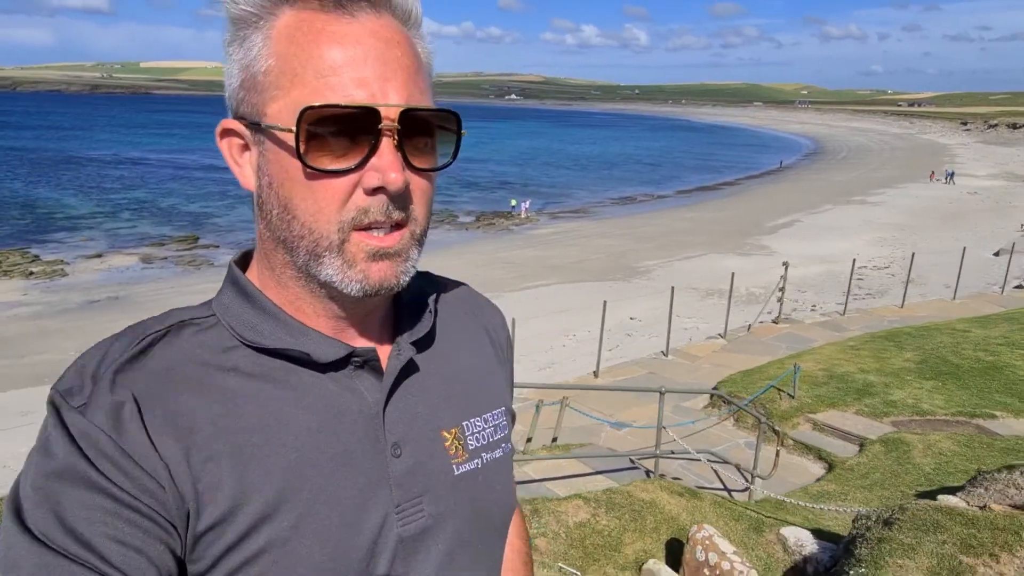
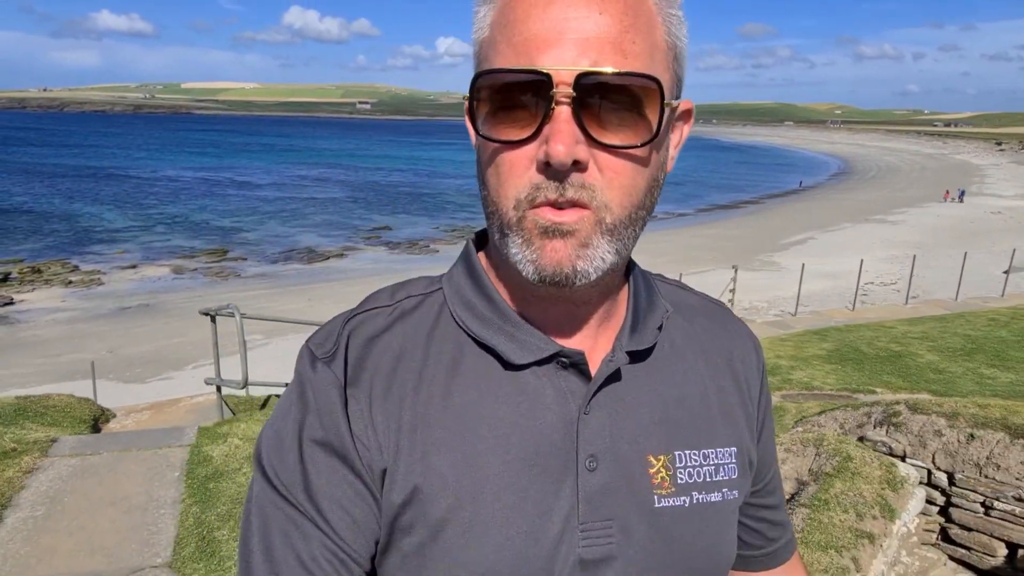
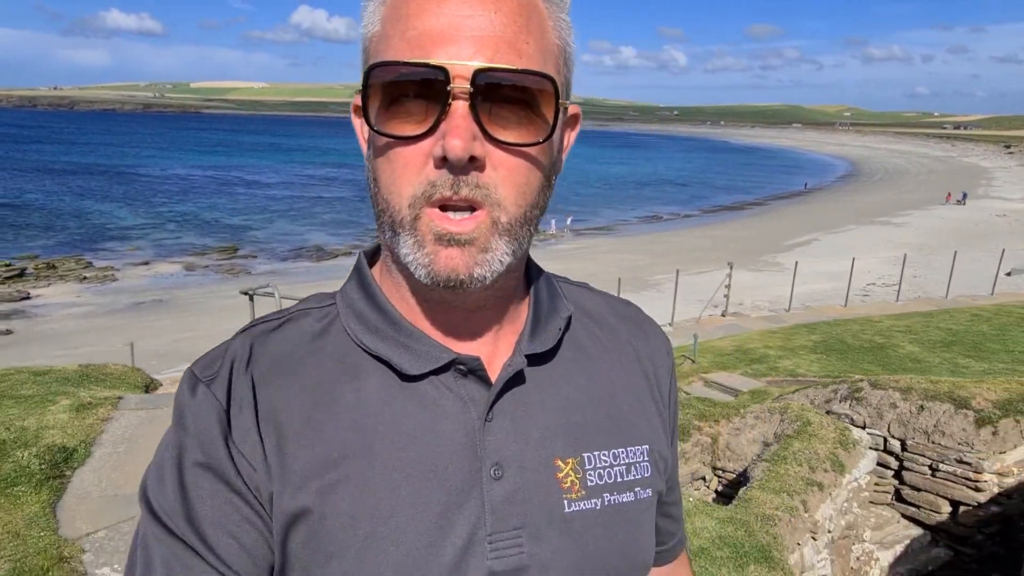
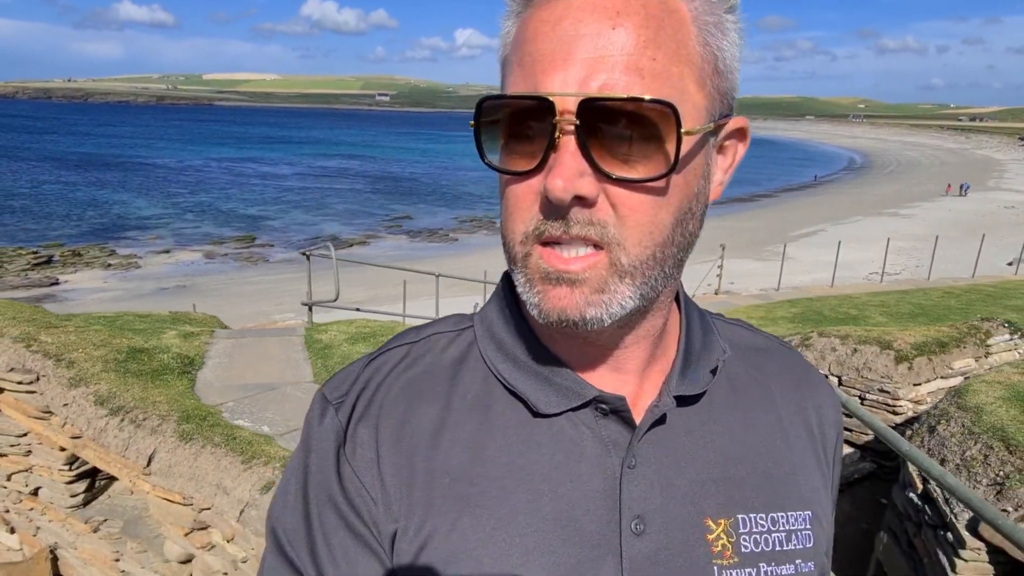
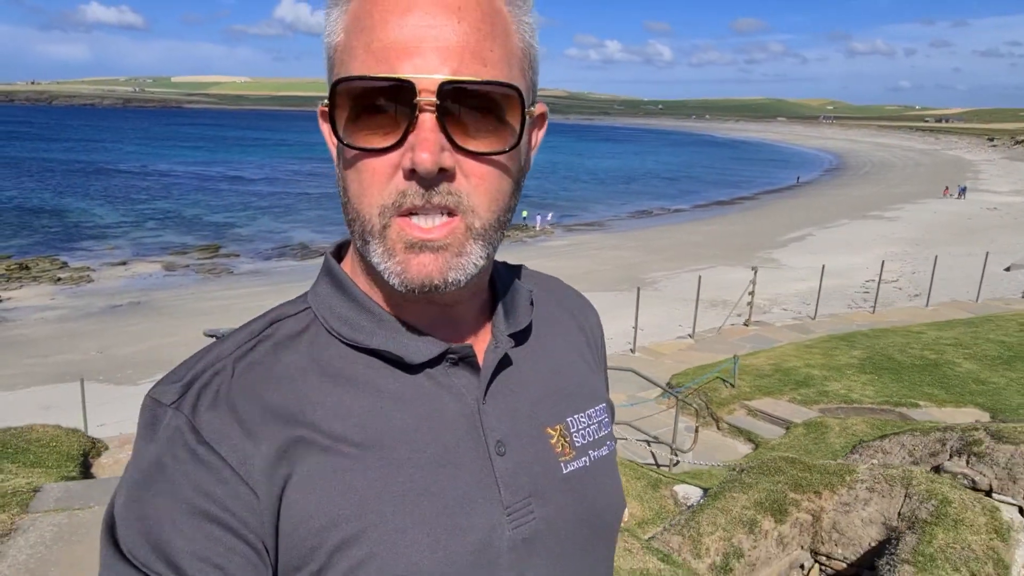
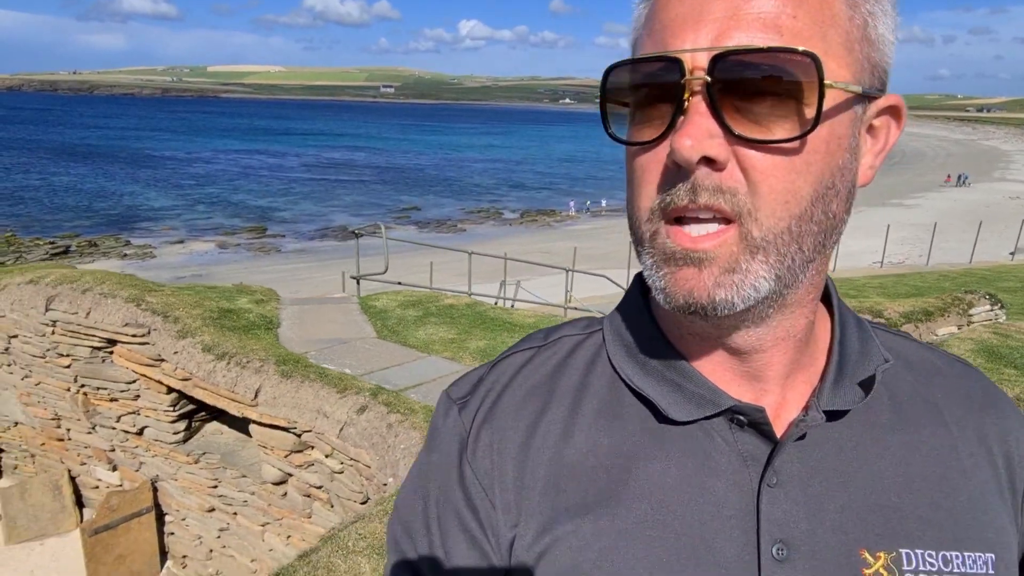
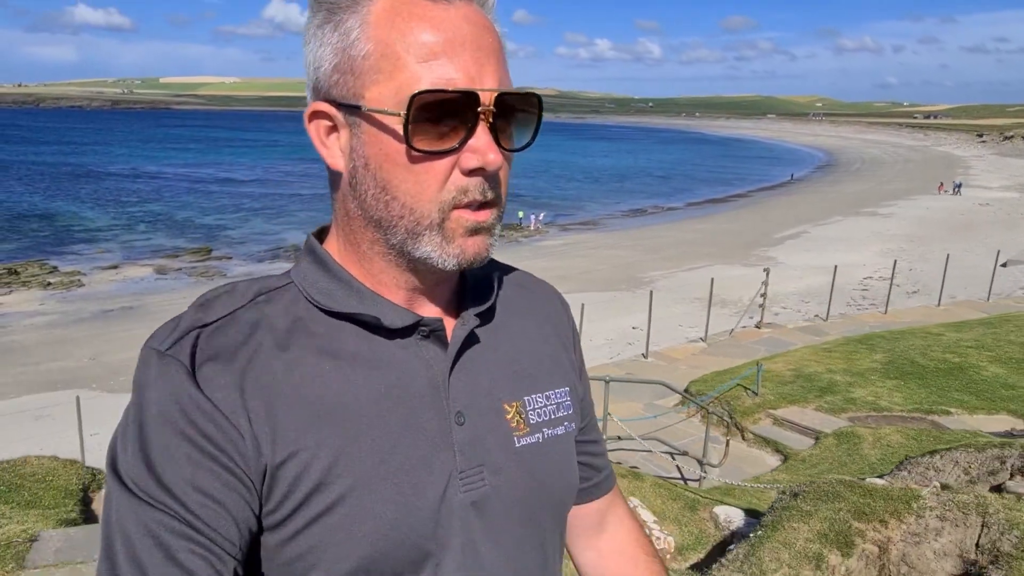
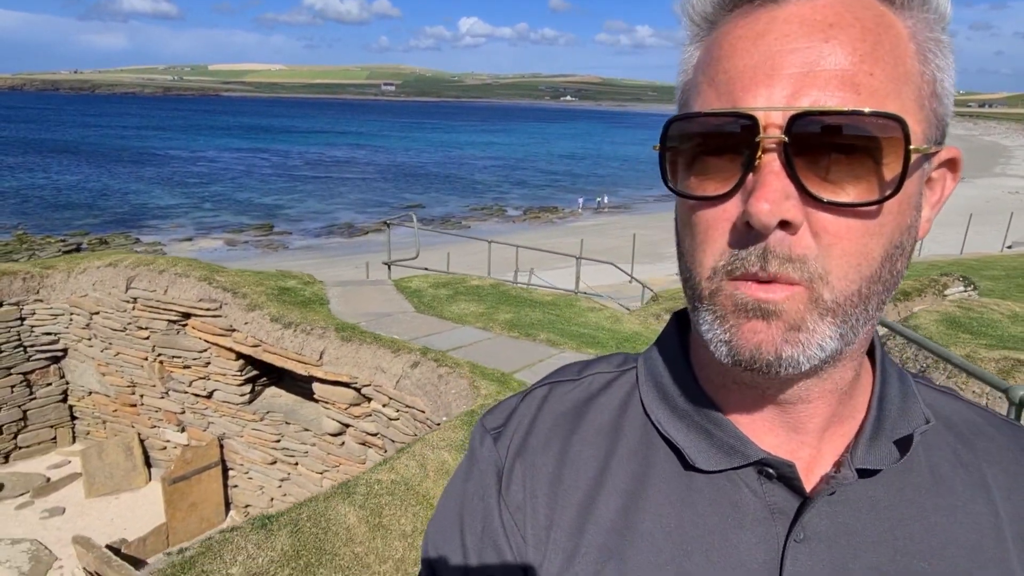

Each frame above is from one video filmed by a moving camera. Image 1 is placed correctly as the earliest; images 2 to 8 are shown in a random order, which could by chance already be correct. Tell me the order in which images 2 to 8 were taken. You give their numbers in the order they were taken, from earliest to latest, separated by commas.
7, 5, 2, 3, 4, 6, 8
